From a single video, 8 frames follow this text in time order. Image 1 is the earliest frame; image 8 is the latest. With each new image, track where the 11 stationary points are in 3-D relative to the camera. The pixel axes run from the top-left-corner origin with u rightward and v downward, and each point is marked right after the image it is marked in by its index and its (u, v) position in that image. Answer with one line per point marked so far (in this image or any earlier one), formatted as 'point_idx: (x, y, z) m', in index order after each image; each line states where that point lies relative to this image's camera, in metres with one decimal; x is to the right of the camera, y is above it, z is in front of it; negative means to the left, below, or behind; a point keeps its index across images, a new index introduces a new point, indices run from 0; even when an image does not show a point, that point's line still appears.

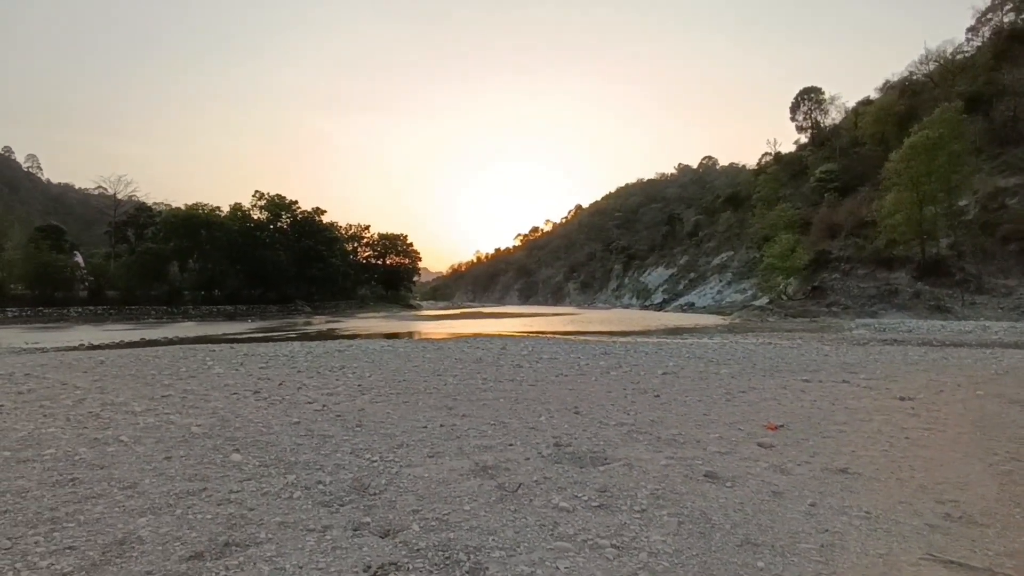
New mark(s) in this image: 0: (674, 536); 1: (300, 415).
0: (+1.2, -1.8, +4.4) m
1: (-3.3, -2.0, +9.1) m
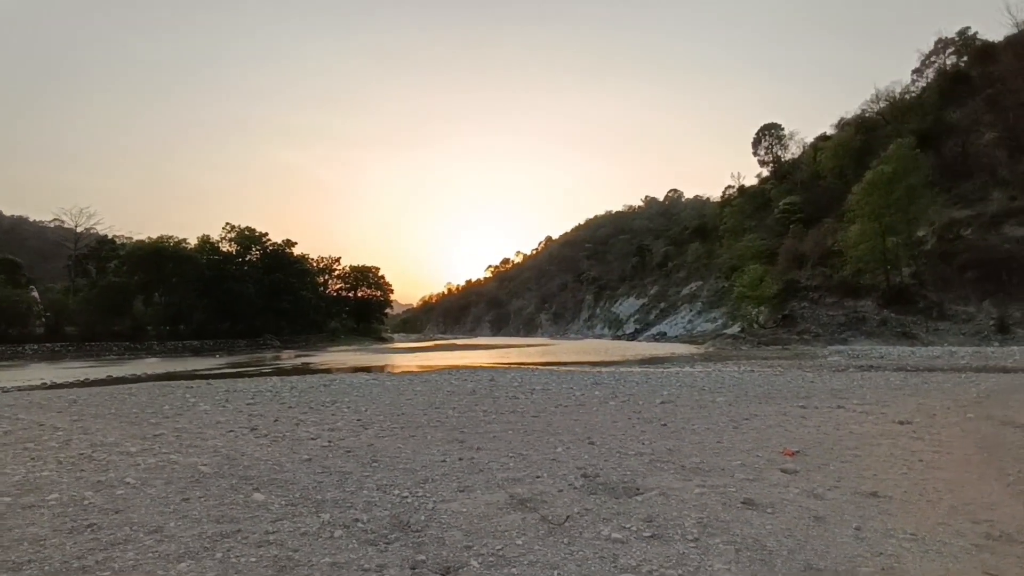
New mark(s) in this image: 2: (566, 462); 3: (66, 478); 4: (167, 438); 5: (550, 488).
0: (+1.7, -2.1, +4.4) m
1: (-3.0, -2.5, +8.8) m
2: (+0.8, -2.3, +7.6) m
3: (-5.6, -2.4, +7.3) m
4: (-6.0, -2.6, +10.2) m
5: (+0.5, -2.2, +6.4) m
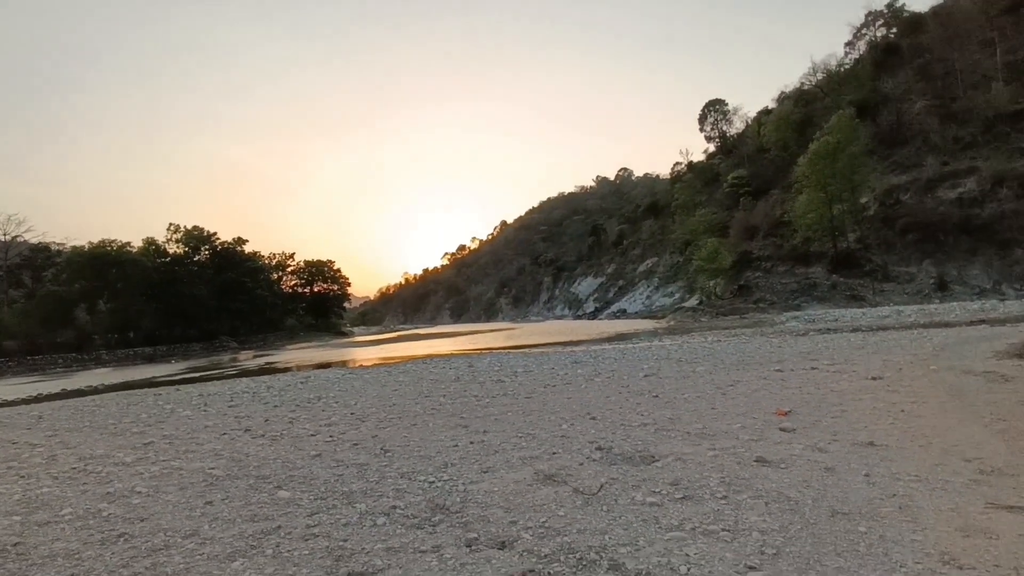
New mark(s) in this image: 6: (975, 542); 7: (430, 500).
0: (+2.1, -1.8, +4.7) m
1: (-3.0, -2.4, +8.8) m
2: (+0.9, -2.0, +7.9) m
3: (-5.4, -2.5, +7.1) m
4: (-6.0, -2.7, +10.0) m
5: (+0.7, -2.0, +6.6) m
6: (+3.1, -1.7, +3.9) m
7: (-0.7, -2.0, +5.6) m
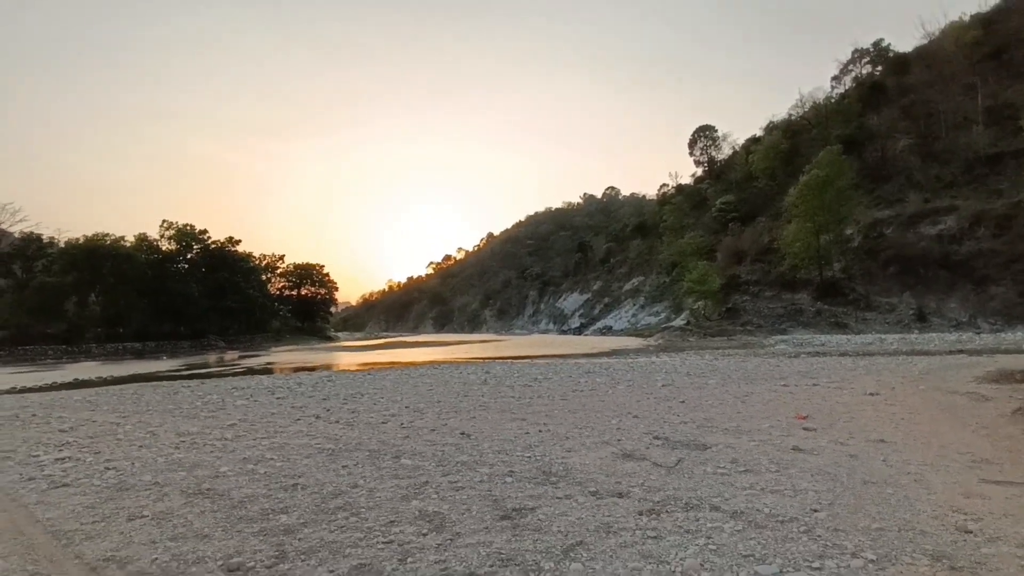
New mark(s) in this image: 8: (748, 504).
0: (+3.2, -2.0, +6.1) m
1: (-2.0, -2.5, +10.1) m
2: (+1.9, -2.3, +9.3) m
3: (-4.3, -2.4, +8.3) m
4: (-5.0, -2.6, +11.1) m
5: (+1.8, -2.2, +8.0) m
6: (+4.3, -2.0, +5.4) m
7: (+0.3, -2.1, +6.9) m
8: (+2.2, -2.0, +5.4) m
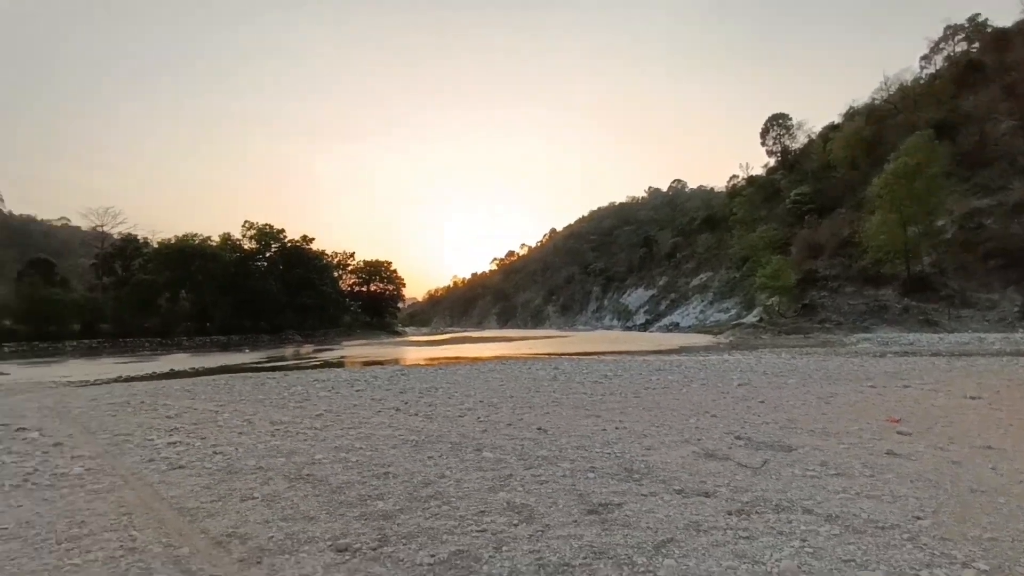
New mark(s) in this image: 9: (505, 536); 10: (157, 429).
0: (+4.0, -2.0, +5.9) m
1: (-0.7, -2.4, +10.4) m
2: (+3.1, -2.2, +9.1) m
3: (-3.2, -2.4, +8.8) m
4: (-3.6, -2.6, +11.7) m
5: (+2.9, -2.1, +7.9) m
6: (+5.1, -2.0, +5.0) m
7: (+1.3, -2.1, +7.0) m
8: (+3.0, -2.0, +5.3) m
9: (-0.1, -2.0, +4.7) m
10: (-6.5, -2.6, +10.7) m
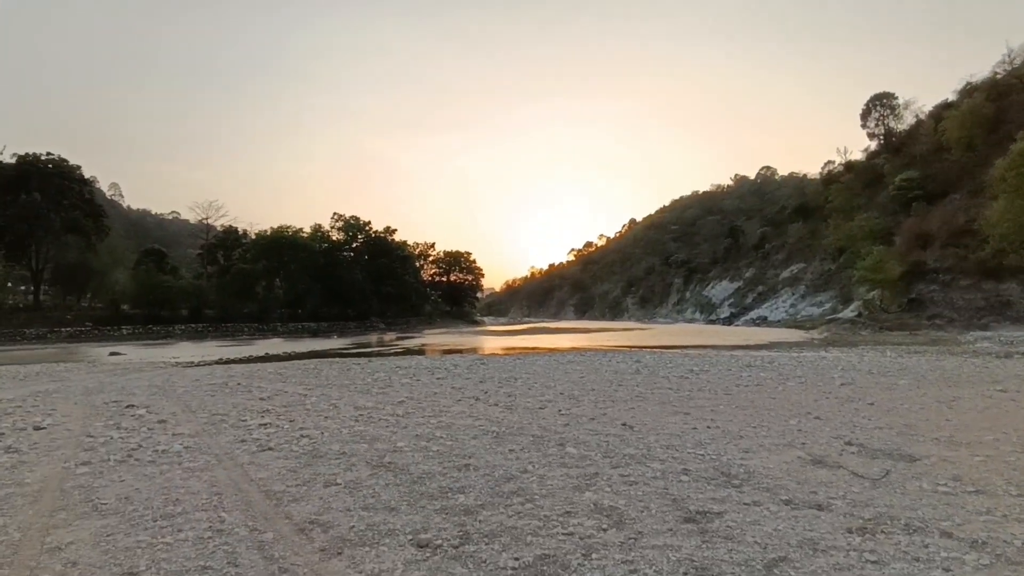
0: (+4.8, -1.9, +5.0) m
1: (+0.8, -2.2, +10.1) m
2: (+4.4, -2.1, +8.3) m
3: (-1.9, -2.2, +8.9) m
4: (-2.0, -2.3, +11.8) m
5: (+3.9, -2.0, +7.1) m
6: (+5.7, -1.9, +4.0) m
7: (+2.3, -2.0, +6.4) m
8: (+3.7, -1.9, +4.5) m
9: (+0.6, -1.9, +4.4) m
10: (-5.0, -2.3, +11.1) m
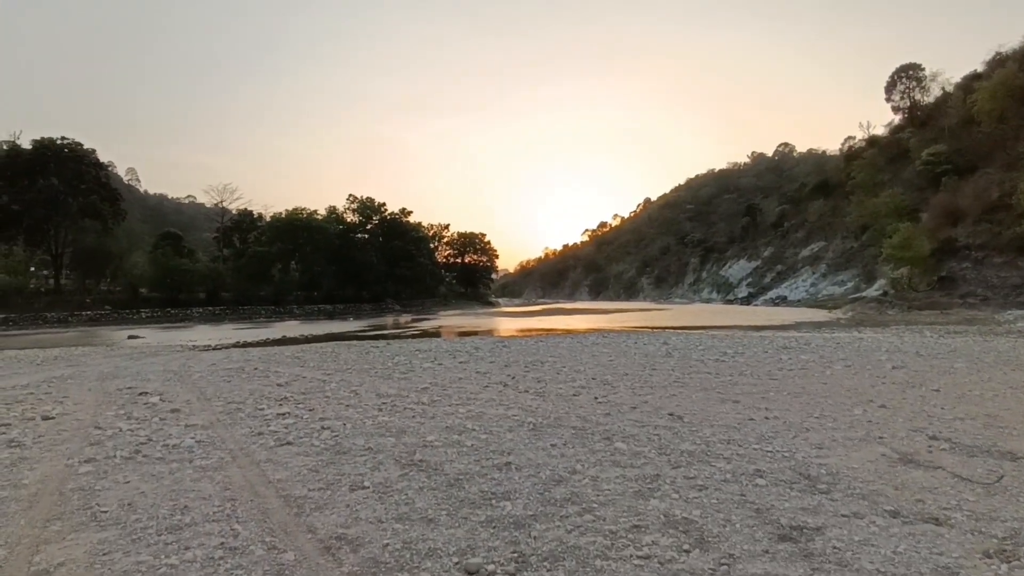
0: (+5.3, -1.7, +4.1) m
1: (+1.3, -1.9, +9.3) m
2: (+4.9, -1.7, +7.5) m
3: (-1.4, -1.9, +8.2) m
4: (-1.4, -2.0, +11.1) m
5: (+4.4, -1.7, +6.3) m
6: (+6.1, -1.7, +3.1) m
7: (+2.7, -1.7, +5.7) m
8: (+4.1, -1.7, +3.7) m
9: (+1.0, -1.7, +3.6) m
10: (-4.4, -2.0, +10.5) m
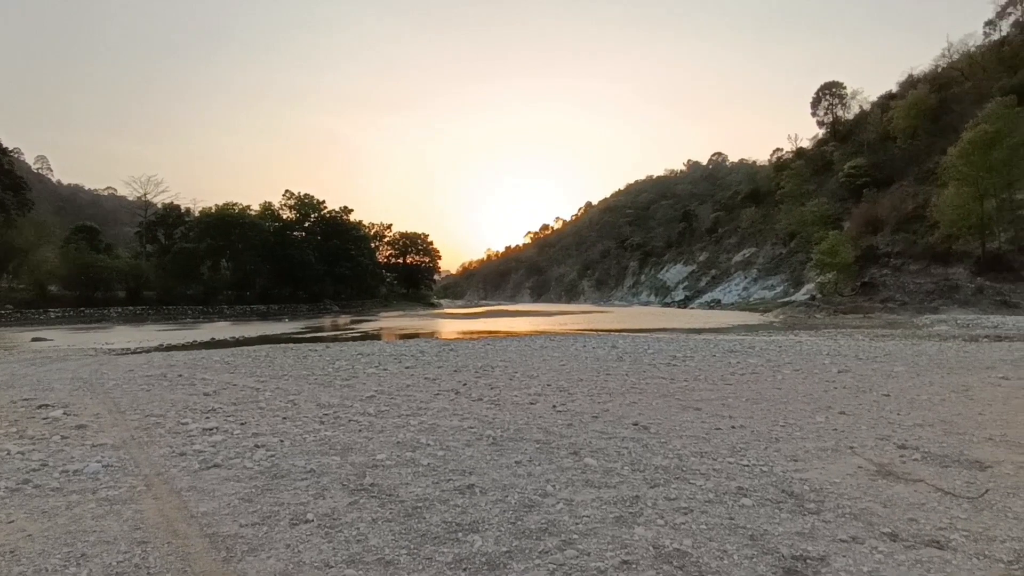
0: (+5.1, -1.8, +4.0) m
1: (+0.6, -1.9, +8.8) m
2: (+4.4, -1.8, +7.4) m
3: (-2.0, -1.9, +7.4) m
4: (-2.2, -2.0, +10.4) m
5: (+4.0, -1.8, +6.1) m
6: (+6.0, -1.8, +3.2) m
7: (+2.4, -1.8, +5.3) m
8: (+4.0, -1.8, +3.5) m
9: (+0.9, -1.8, +3.2) m
10: (-5.1, -2.0, +9.4) m
